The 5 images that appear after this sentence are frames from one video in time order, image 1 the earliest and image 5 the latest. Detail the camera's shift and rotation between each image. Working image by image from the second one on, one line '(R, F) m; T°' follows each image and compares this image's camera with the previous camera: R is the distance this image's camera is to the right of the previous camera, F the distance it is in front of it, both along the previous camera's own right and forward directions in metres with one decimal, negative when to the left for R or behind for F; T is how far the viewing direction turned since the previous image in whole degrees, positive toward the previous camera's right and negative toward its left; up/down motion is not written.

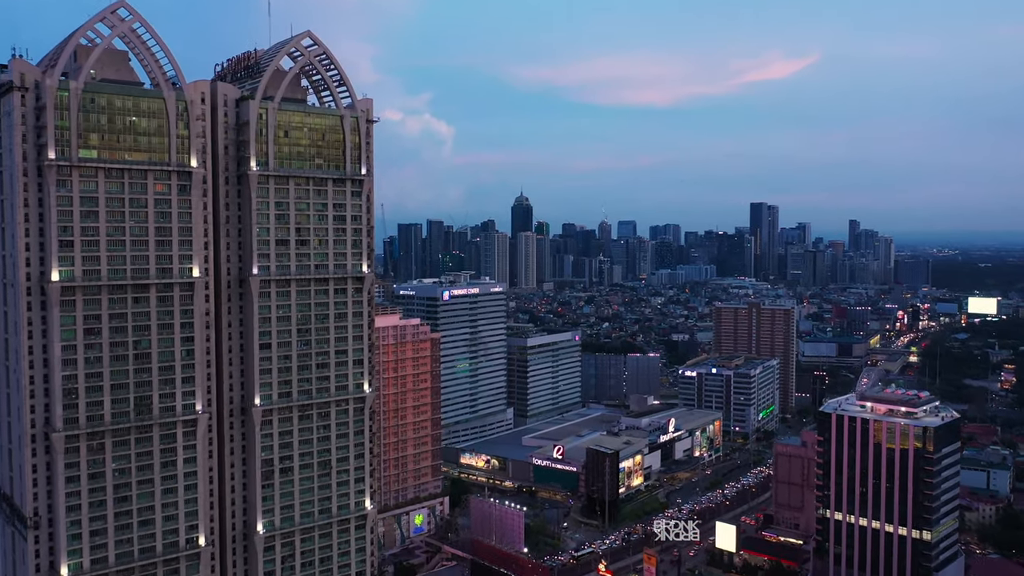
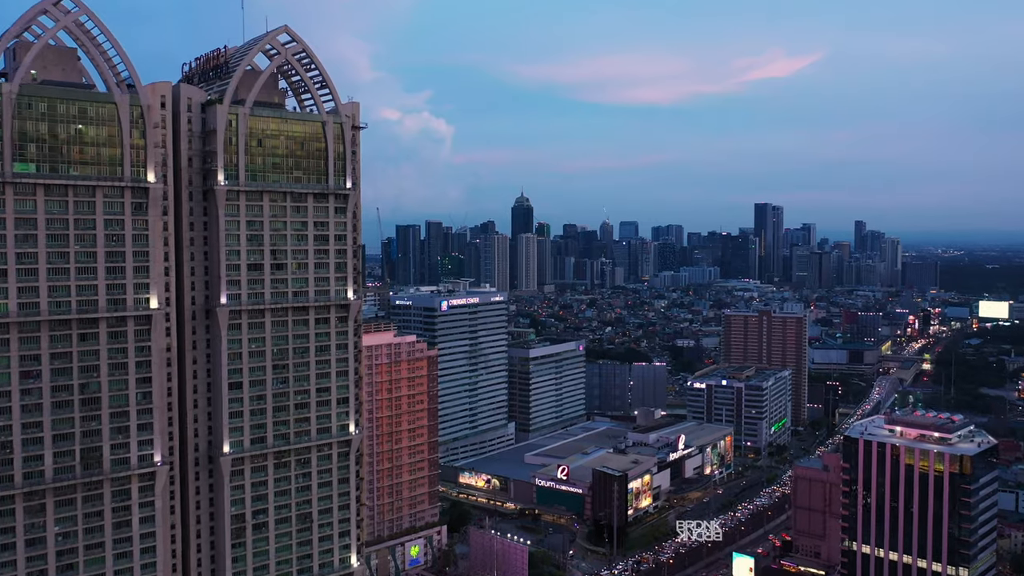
(-0.2, +3.1) m; 0°
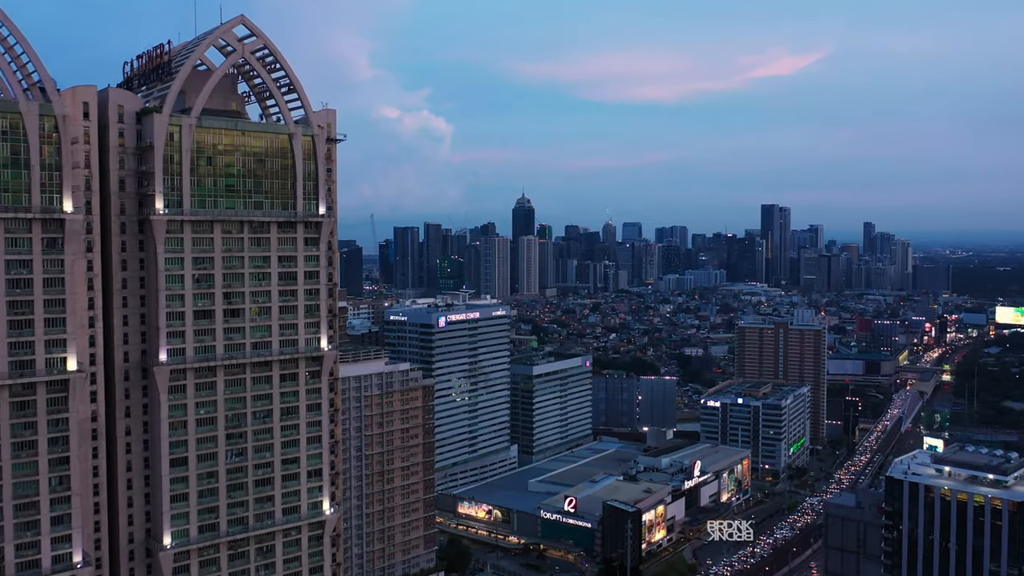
(-0.2, +4.2) m; 0°
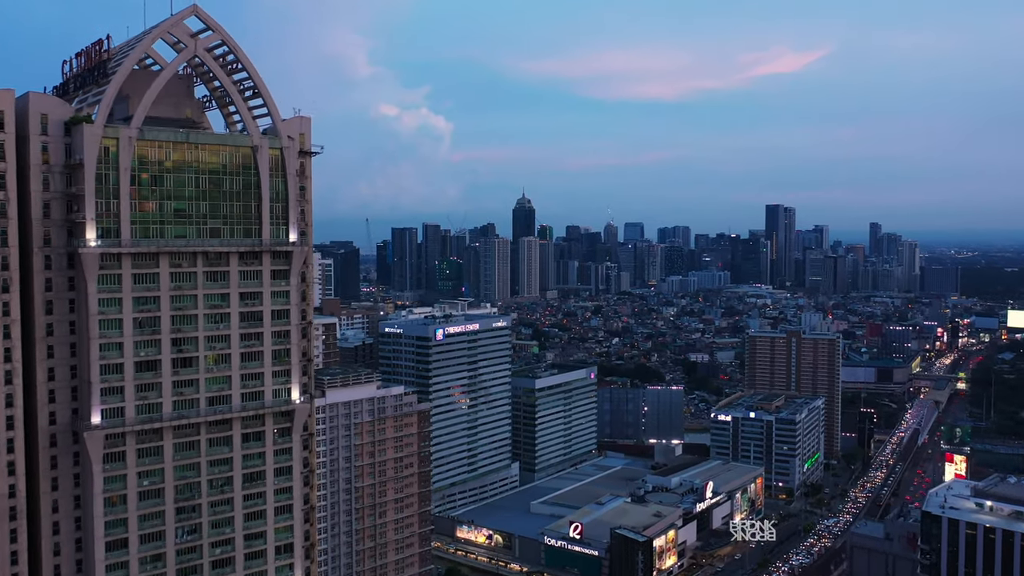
(-0.1, +3.0) m; 0°
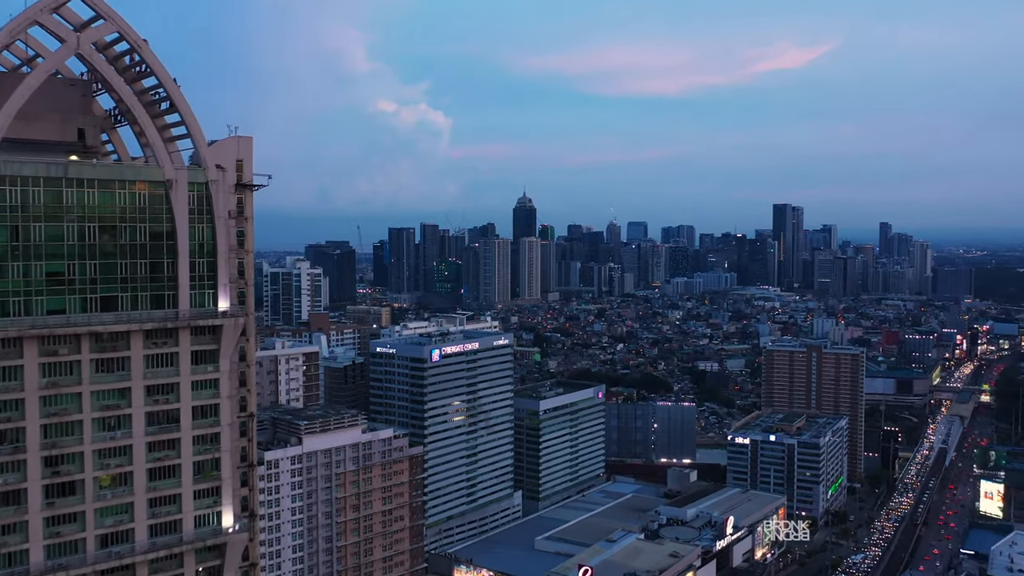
(-0.2, +4.5) m; 0°
